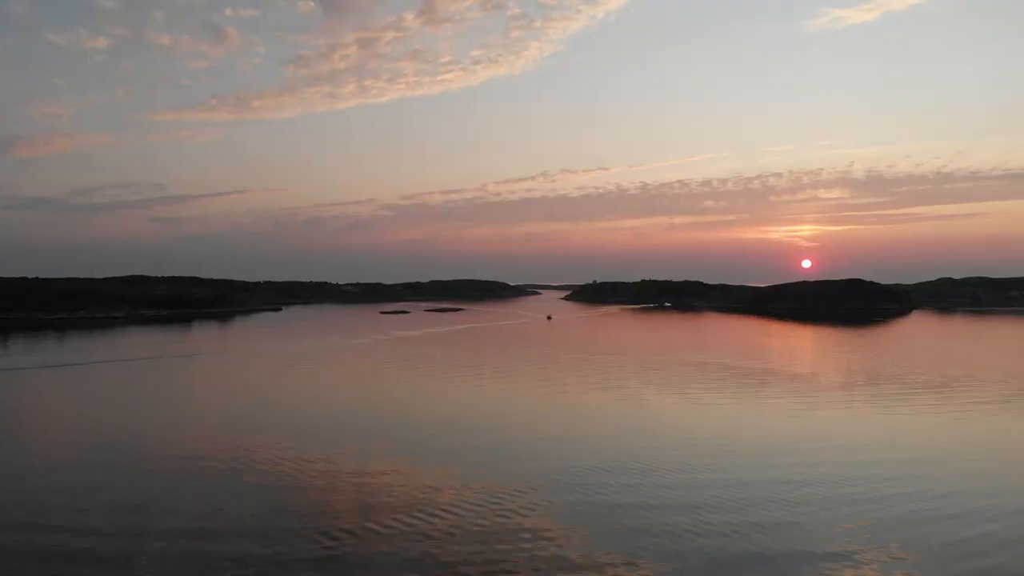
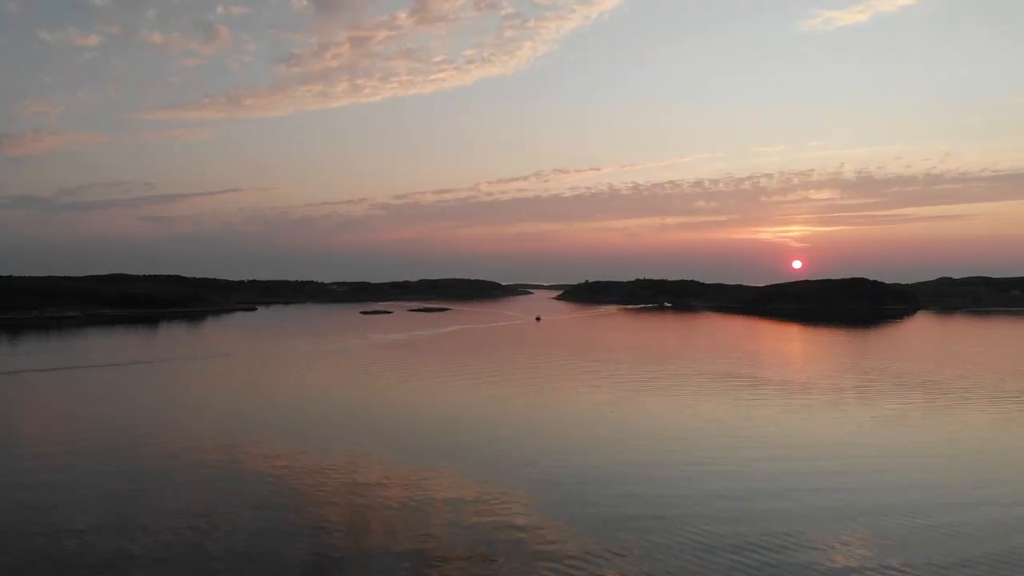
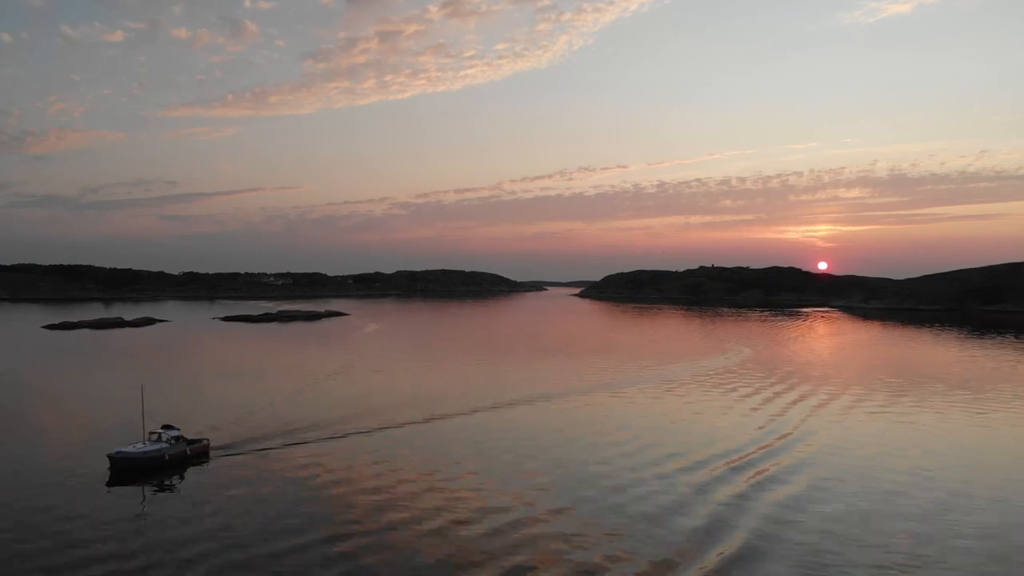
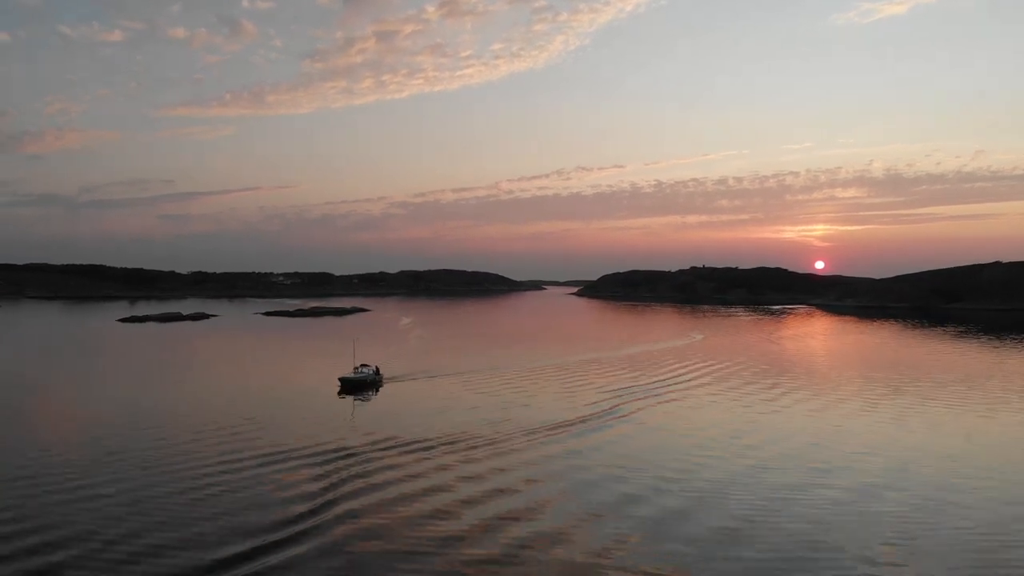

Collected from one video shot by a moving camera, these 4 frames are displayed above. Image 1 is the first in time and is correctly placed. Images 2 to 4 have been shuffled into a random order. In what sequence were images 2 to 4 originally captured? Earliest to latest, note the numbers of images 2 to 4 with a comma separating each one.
2, 4, 3
